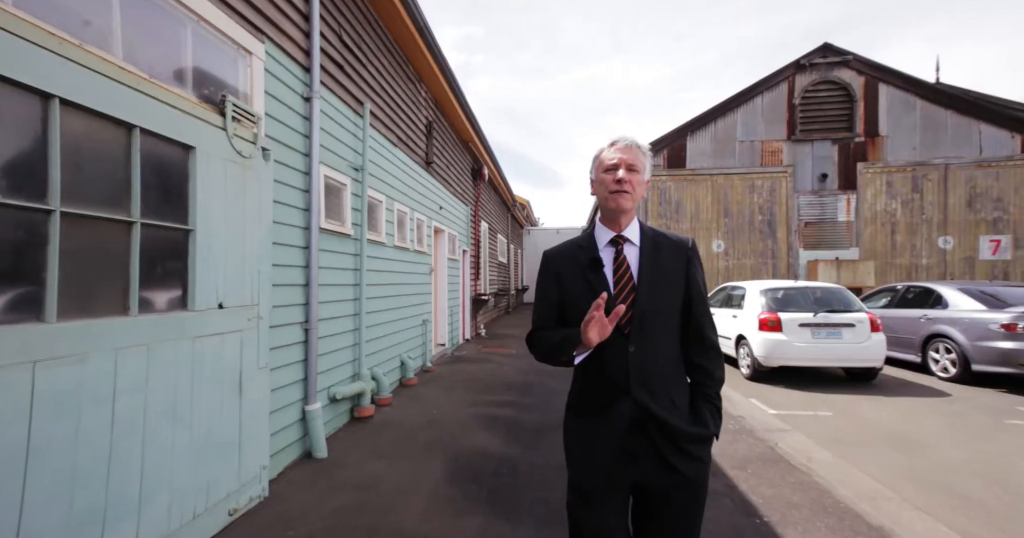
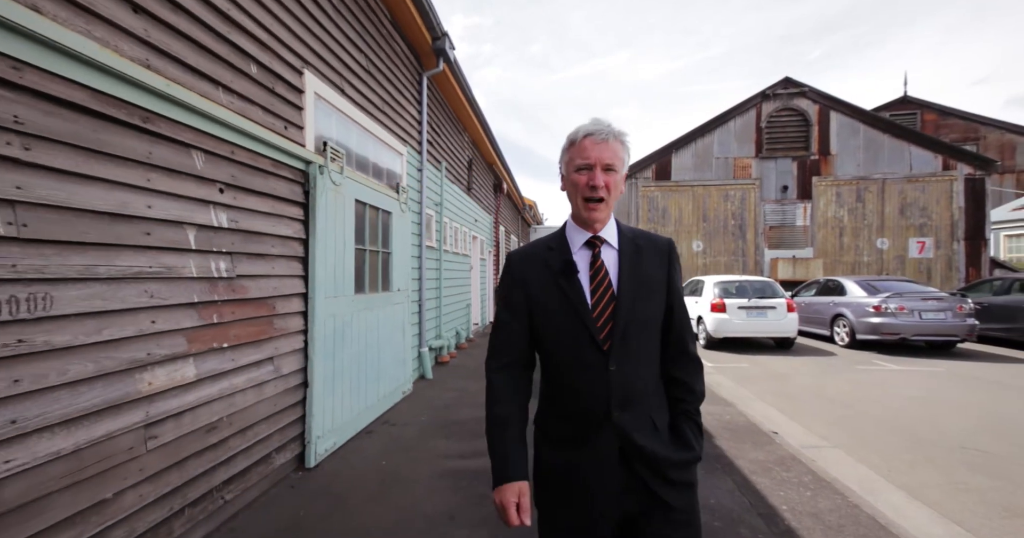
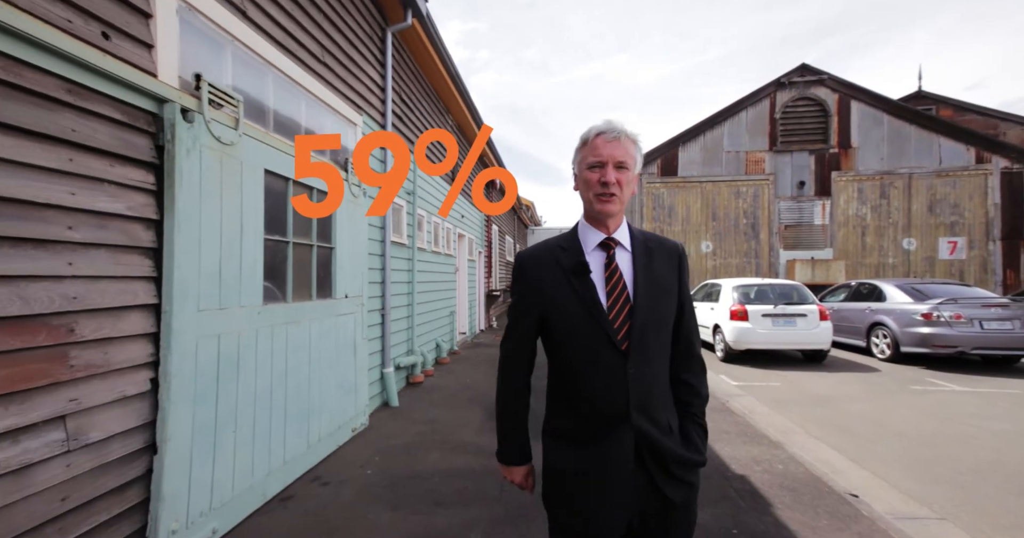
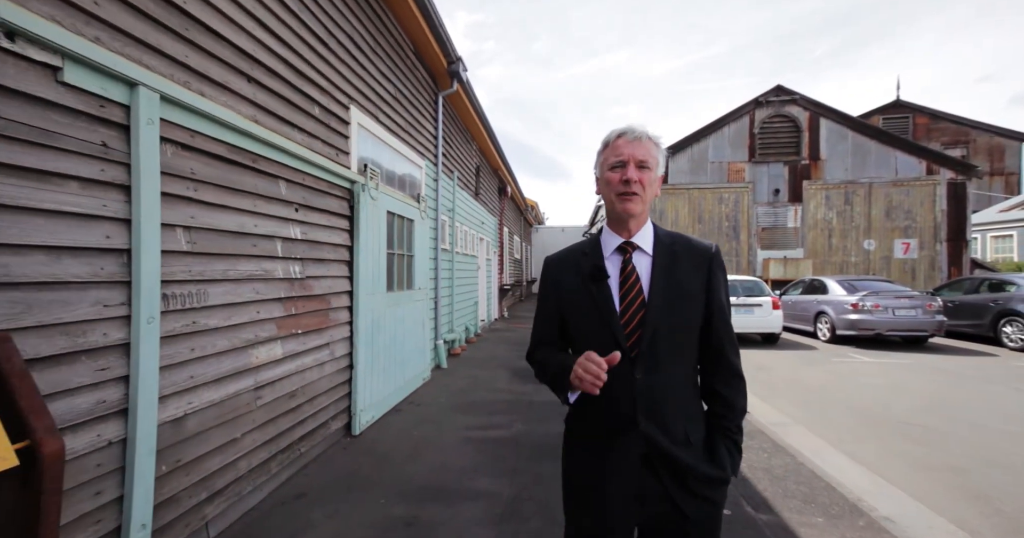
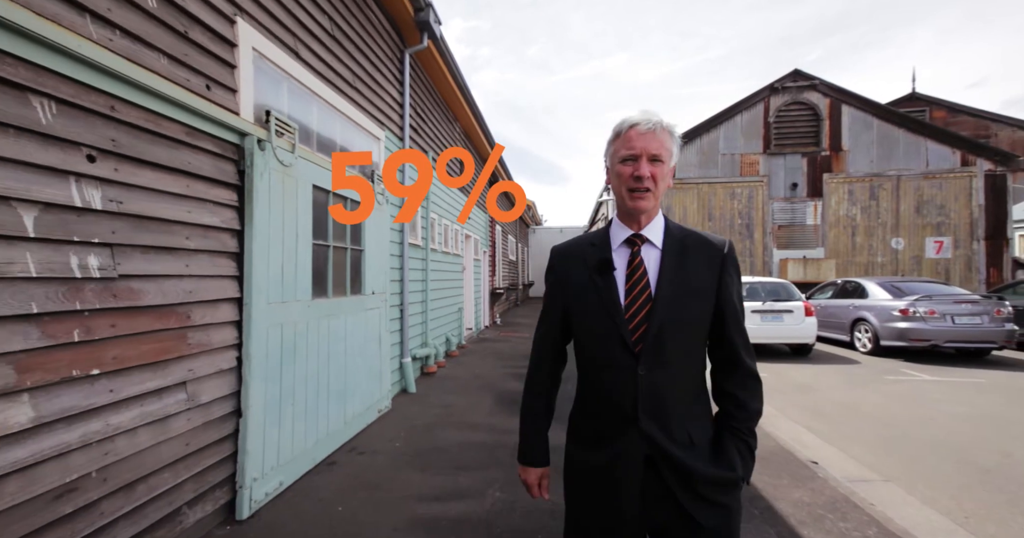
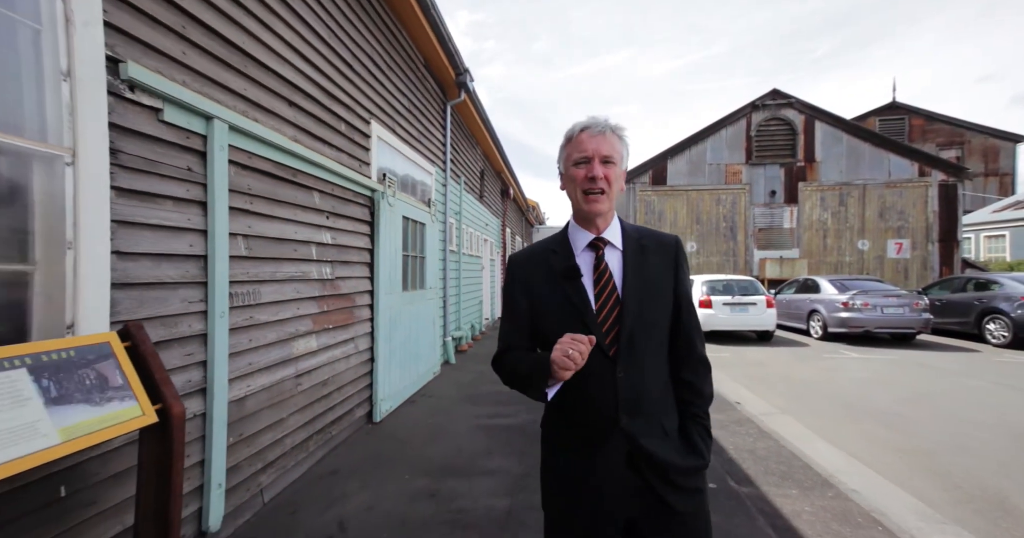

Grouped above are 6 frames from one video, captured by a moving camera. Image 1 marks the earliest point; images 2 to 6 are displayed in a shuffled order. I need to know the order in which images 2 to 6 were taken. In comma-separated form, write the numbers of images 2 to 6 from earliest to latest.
3, 5, 2, 4, 6
